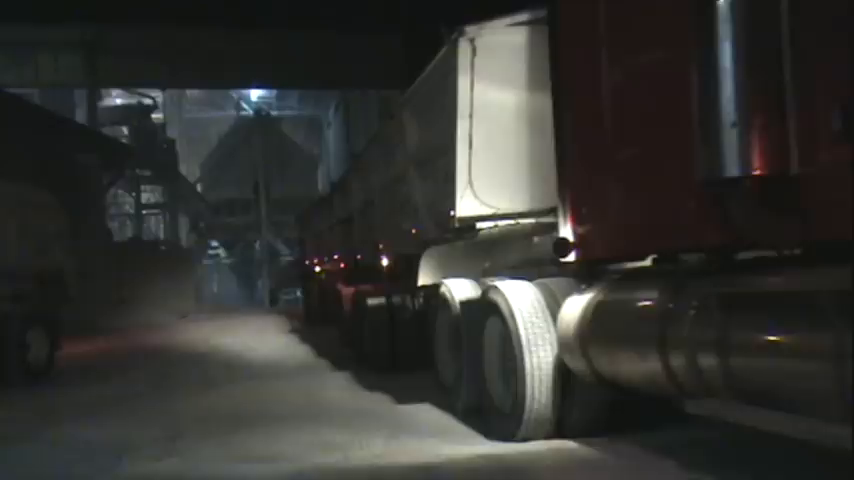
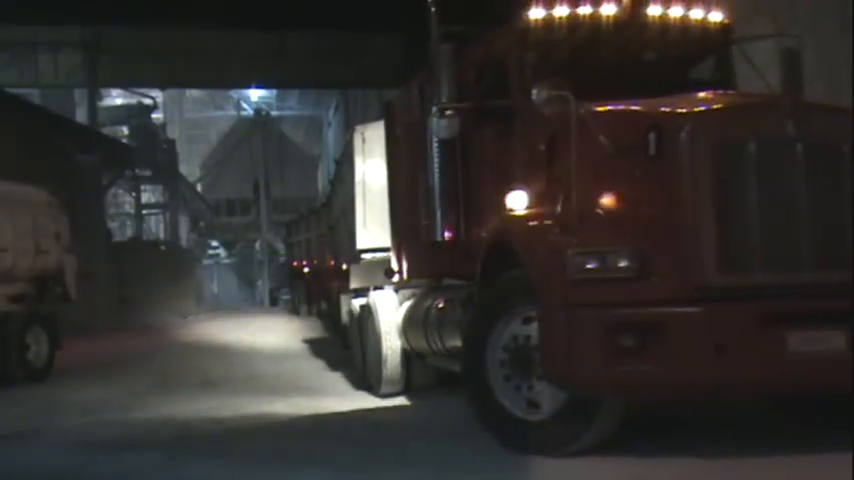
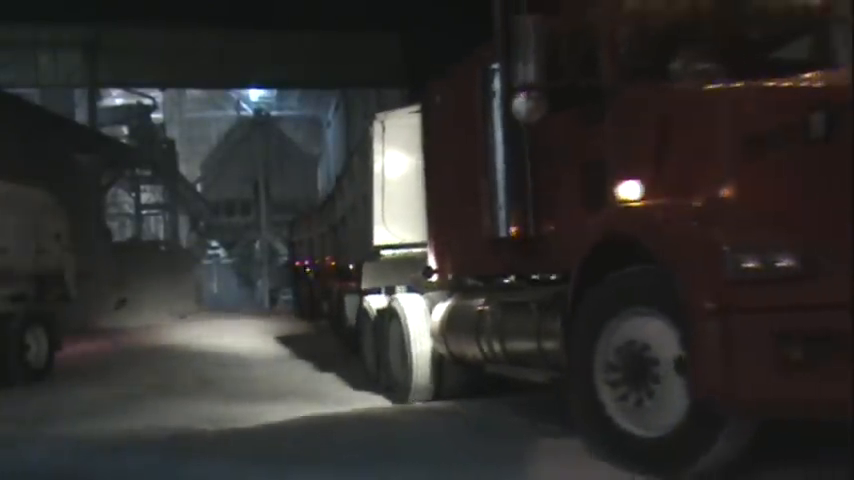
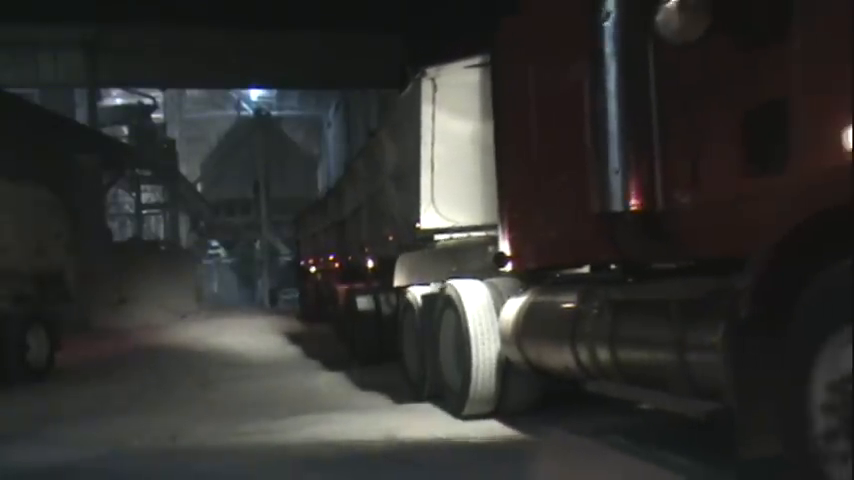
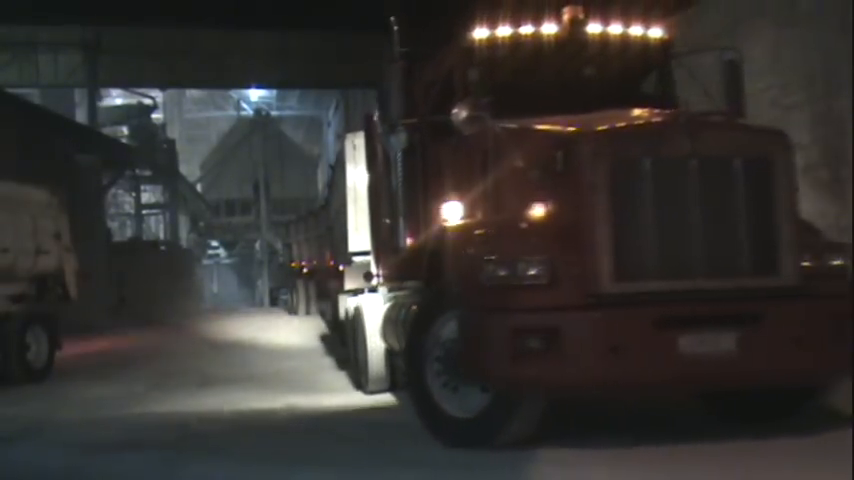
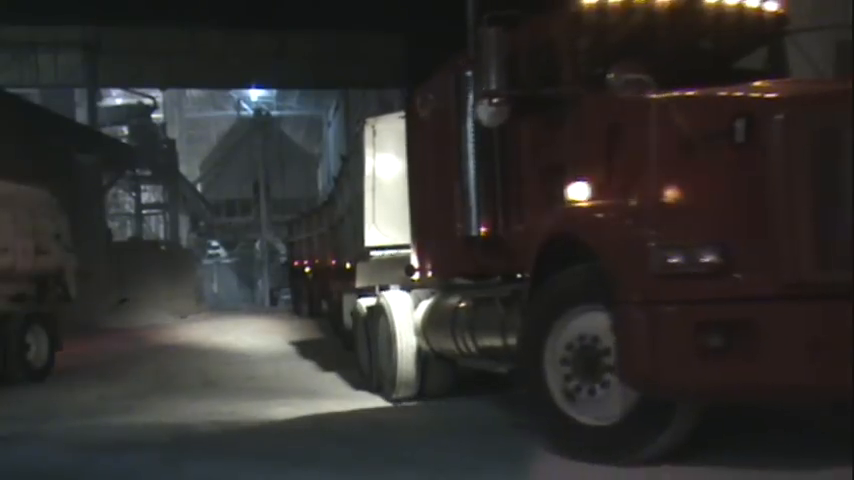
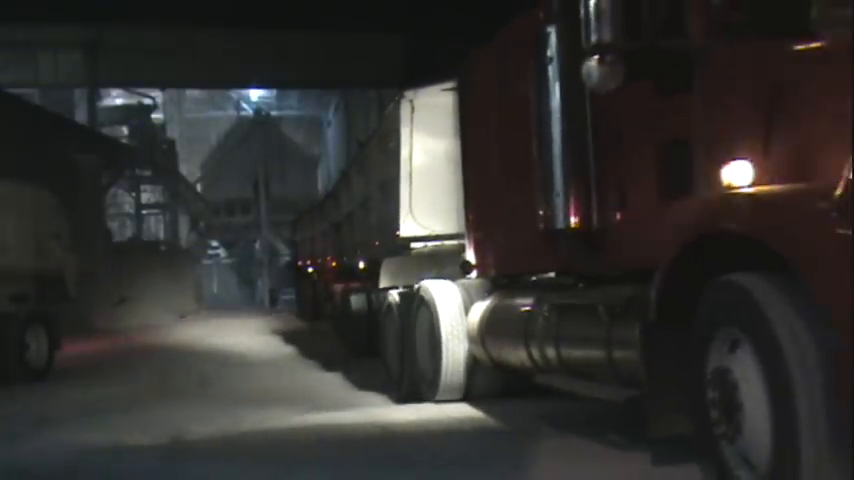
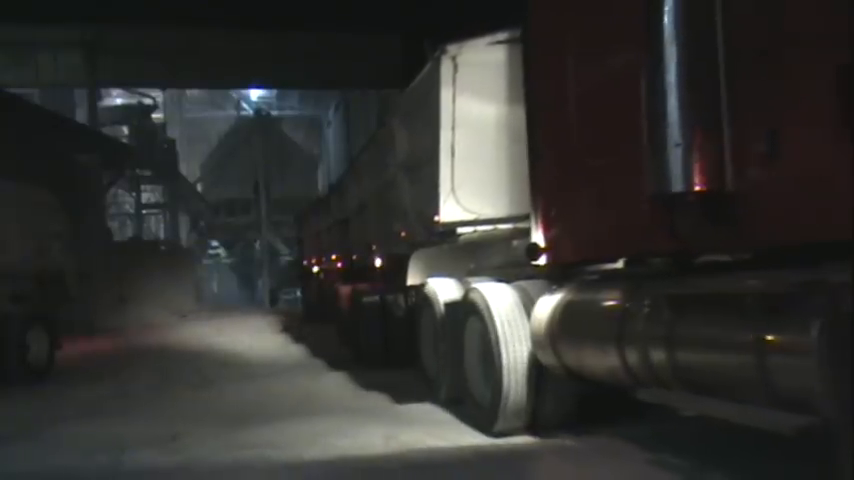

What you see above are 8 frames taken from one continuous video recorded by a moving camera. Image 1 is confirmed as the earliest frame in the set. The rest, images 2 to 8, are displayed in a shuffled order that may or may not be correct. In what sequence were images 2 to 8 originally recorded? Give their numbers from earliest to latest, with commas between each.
8, 4, 7, 3, 6, 2, 5
